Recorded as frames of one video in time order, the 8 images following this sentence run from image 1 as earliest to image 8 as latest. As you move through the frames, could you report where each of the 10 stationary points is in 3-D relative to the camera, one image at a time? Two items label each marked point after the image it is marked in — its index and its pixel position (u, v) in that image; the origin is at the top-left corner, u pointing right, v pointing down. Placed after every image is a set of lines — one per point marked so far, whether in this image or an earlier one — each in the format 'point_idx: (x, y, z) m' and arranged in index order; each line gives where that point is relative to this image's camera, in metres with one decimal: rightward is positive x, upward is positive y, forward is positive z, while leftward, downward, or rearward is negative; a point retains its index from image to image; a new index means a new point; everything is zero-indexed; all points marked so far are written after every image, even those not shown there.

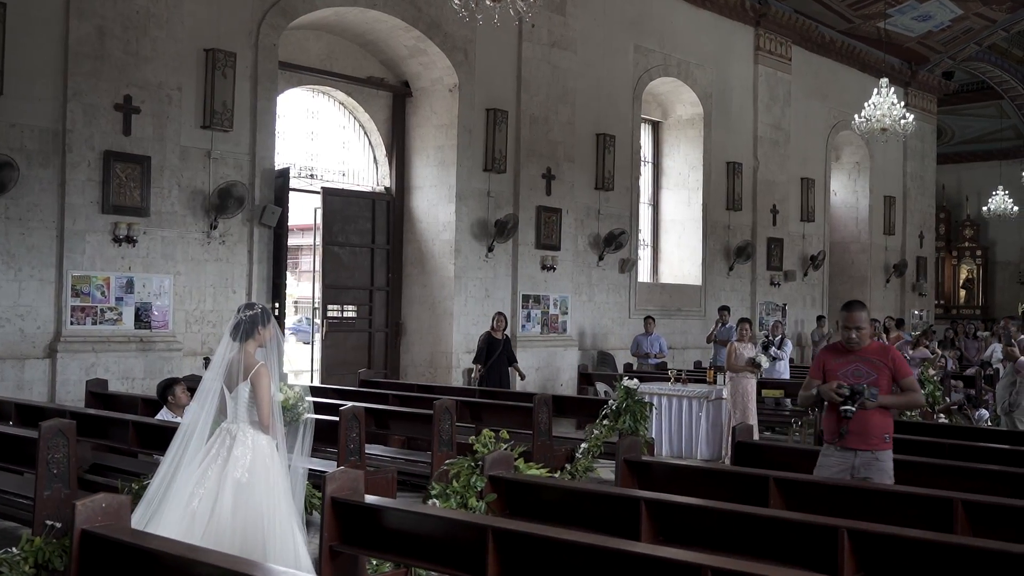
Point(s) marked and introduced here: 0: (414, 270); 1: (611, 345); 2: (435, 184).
0: (-1.2, +0.2, +13.7) m
1: (+1.3, -0.8, +15.6) m
2: (-0.9, +1.2, +13.5) m
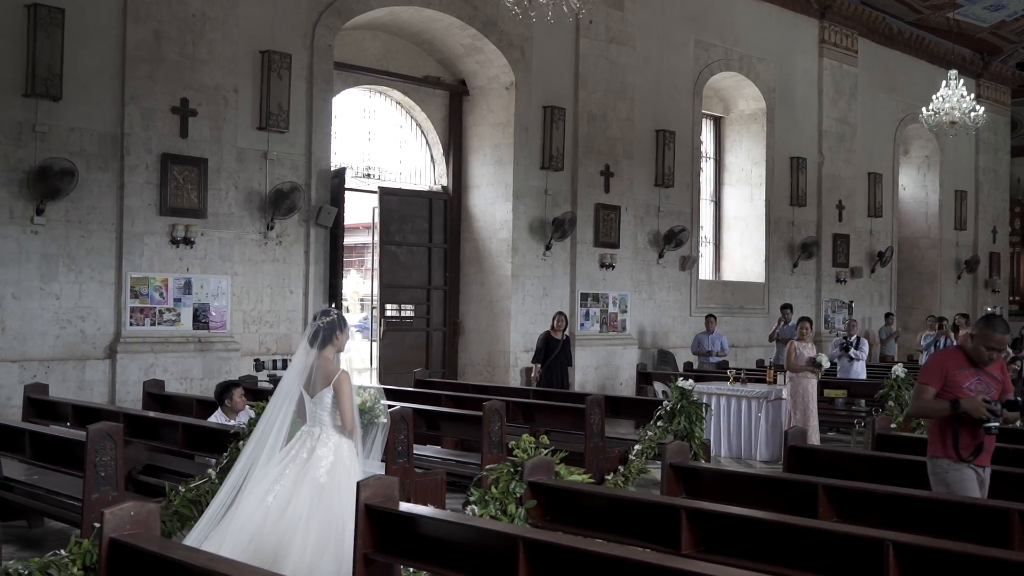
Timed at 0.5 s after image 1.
0: (-0.5, +0.2, +13.6) m
1: (+2.1, -0.7, +15.4) m
2: (-0.2, +1.2, +13.4) m
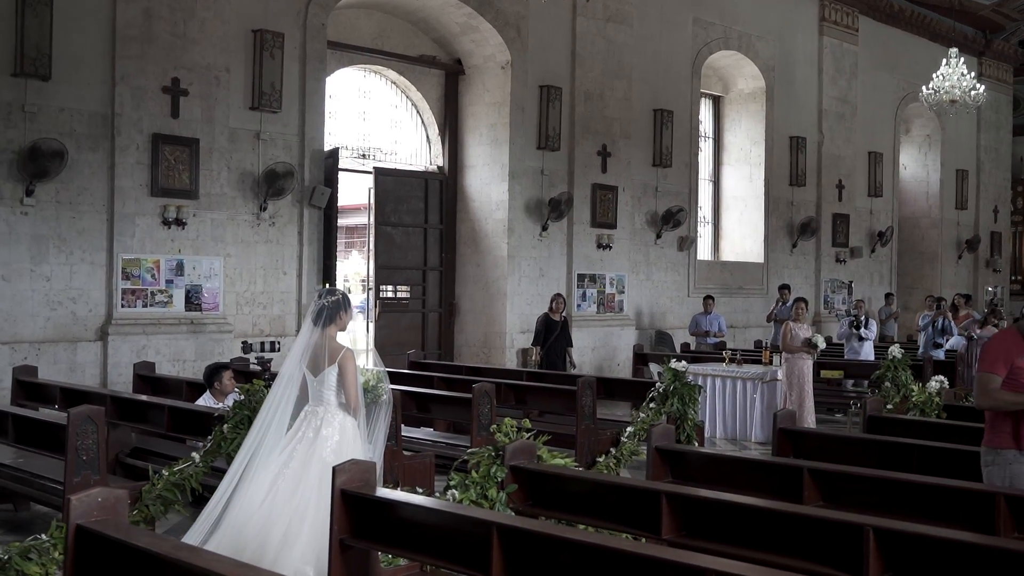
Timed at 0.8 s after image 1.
0: (-0.5, +0.4, +13.6) m
1: (+2.1, -0.5, +15.3) m
2: (-0.3, +1.4, +13.3) m
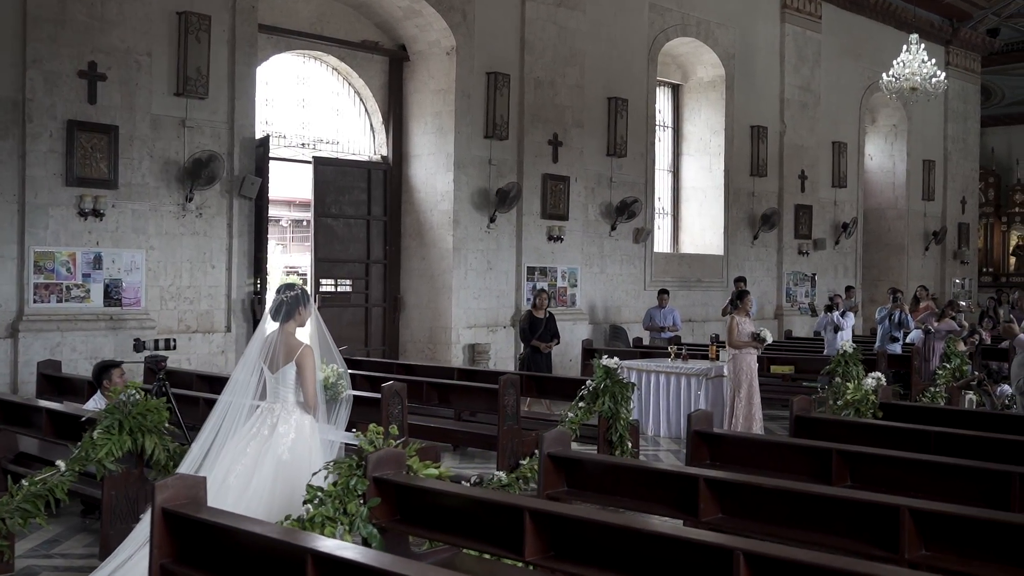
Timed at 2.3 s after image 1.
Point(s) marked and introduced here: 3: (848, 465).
0: (-1.1, +0.5, +13.1) m
1: (+1.4, -0.4, +14.9) m
2: (-0.9, +1.5, +12.9) m
3: (+1.4, -0.7, +4.9) m
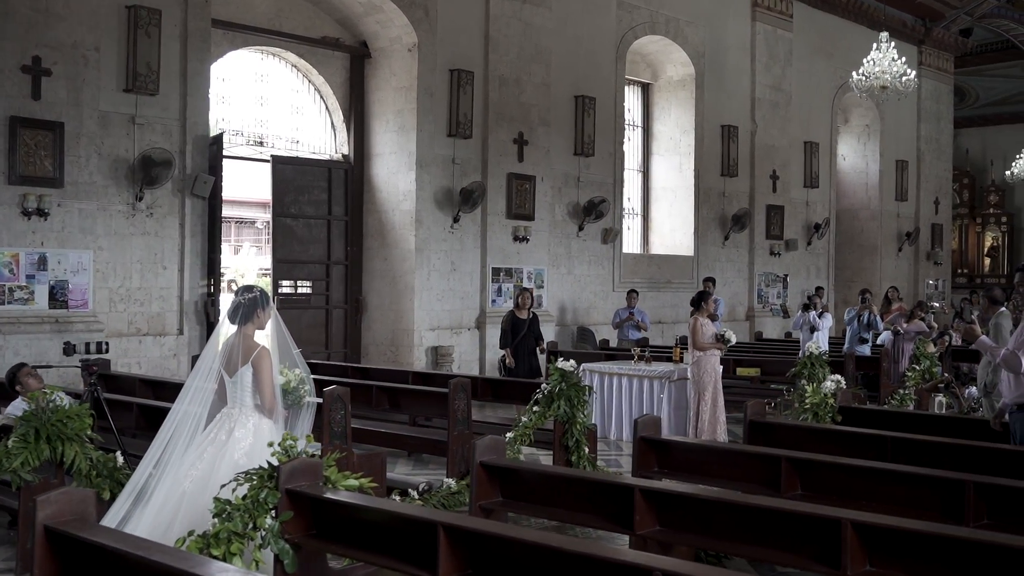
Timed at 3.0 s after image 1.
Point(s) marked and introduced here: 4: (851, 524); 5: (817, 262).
0: (-1.5, +0.5, +12.9) m
1: (+1.0, -0.4, +14.7) m
2: (-1.3, +1.5, +12.6) m
3: (+1.1, -0.7, +4.6) m
4: (+1.0, -0.7, +3.3) m
5: (+5.0, +0.4, +19.0) m
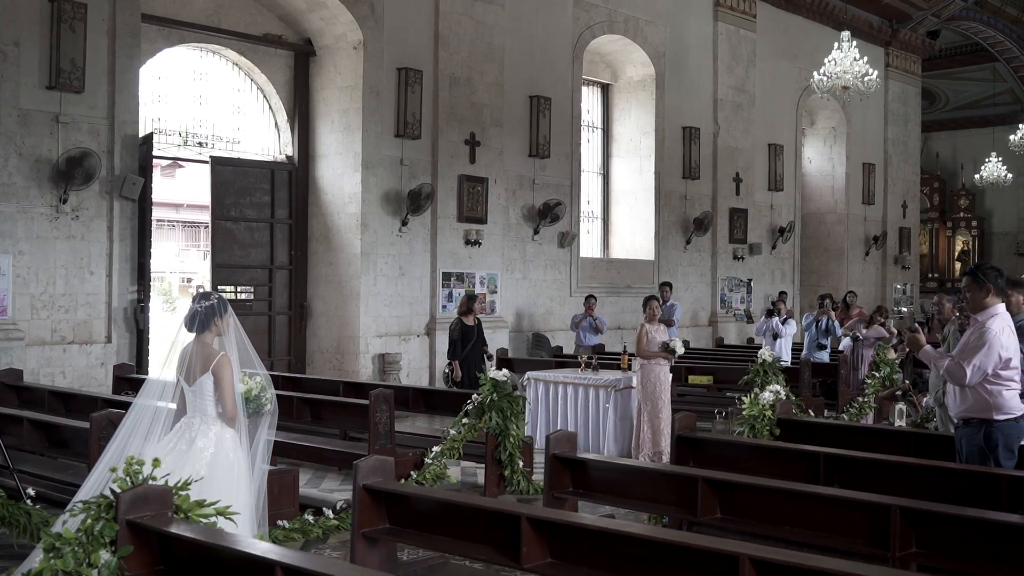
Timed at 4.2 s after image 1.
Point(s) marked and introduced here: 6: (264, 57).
0: (-2.1, +0.4, +12.5) m
1: (+0.5, -0.5, +14.3) m
2: (-1.8, +1.4, +12.2) m
3: (+0.7, -0.8, +4.3) m
4: (+0.6, -0.7, +2.9) m
5: (+4.3, +0.3, +18.7) m
6: (-2.6, +2.4, +12.3) m
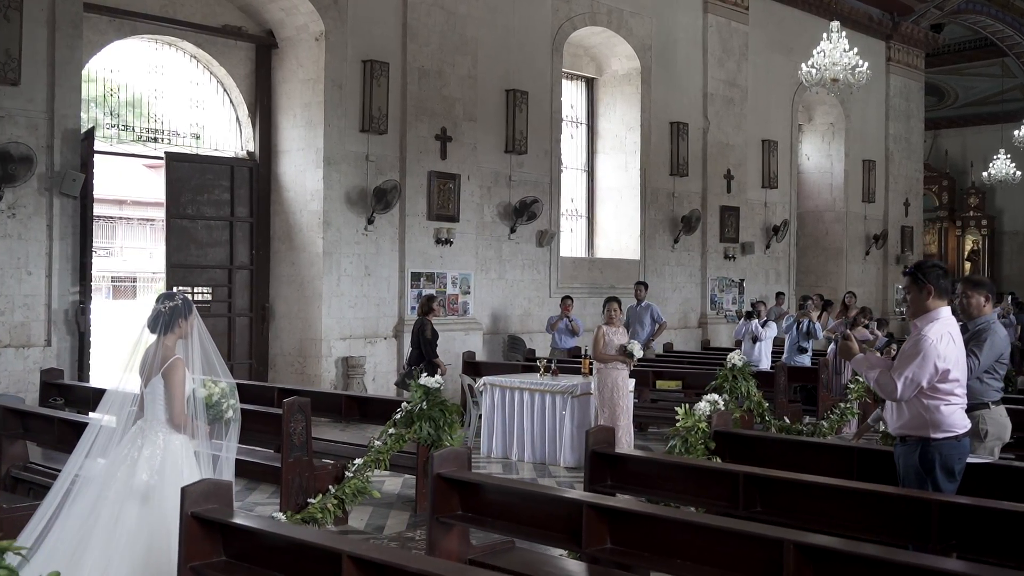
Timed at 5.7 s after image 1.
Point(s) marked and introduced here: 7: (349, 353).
0: (-2.4, +0.4, +12.0) m
1: (+0.2, -0.5, +13.8) m
2: (-2.1, +1.4, +11.8) m
3: (+0.3, -0.8, +3.8) m
4: (+0.1, -0.7, +2.4) m
5: (+4.1, +0.3, +18.2) m
6: (-2.9, +2.4, +11.8) m
7: (-1.7, -0.7, +11.8) m
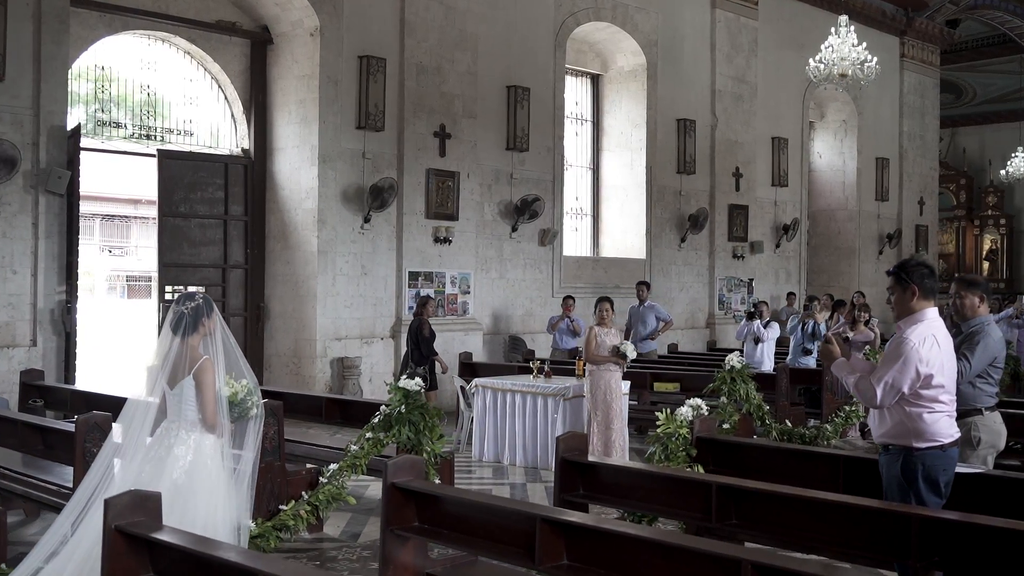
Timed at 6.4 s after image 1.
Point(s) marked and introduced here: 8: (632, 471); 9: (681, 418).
0: (-2.4, +0.4, +11.8) m
1: (+0.2, -0.5, +13.6) m
2: (-2.1, +1.4, +11.6) m
3: (+0.2, -0.8, +3.5) m
4: (0.0, -0.7, +2.2) m
5: (+4.2, +0.3, +17.9) m
6: (-2.9, +2.4, +11.7) m
7: (-1.7, -0.7, +11.6) m
8: (+0.5, -0.7, +4.5) m
9: (+0.8, -0.6, +5.3) m
